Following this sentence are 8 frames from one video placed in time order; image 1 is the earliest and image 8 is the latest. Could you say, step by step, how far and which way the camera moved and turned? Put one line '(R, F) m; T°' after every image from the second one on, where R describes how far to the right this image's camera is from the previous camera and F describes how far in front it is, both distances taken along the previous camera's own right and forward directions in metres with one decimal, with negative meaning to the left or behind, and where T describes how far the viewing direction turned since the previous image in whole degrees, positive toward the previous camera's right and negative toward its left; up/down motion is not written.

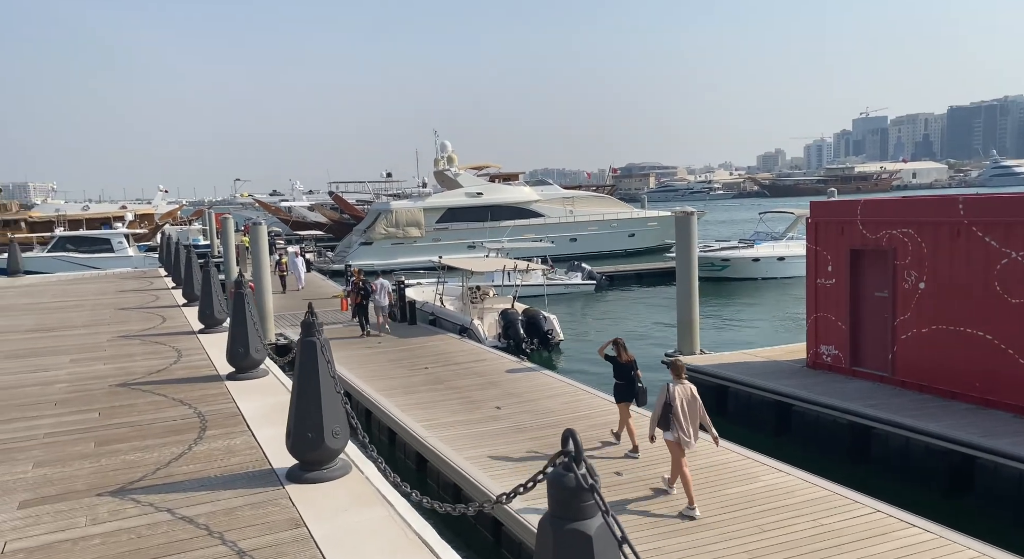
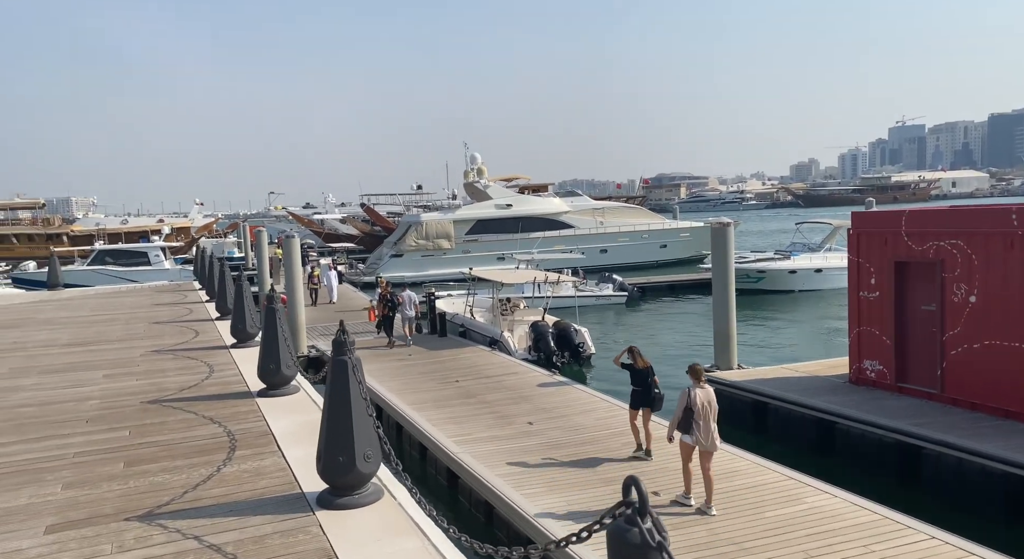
(0.0, +0.2) m; -2°
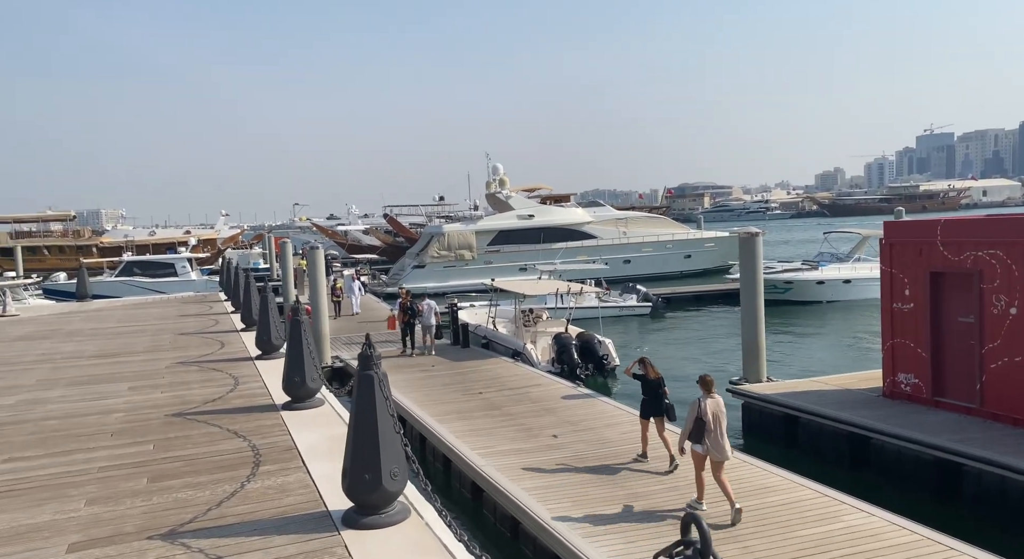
(0.0, +0.1) m; -1°
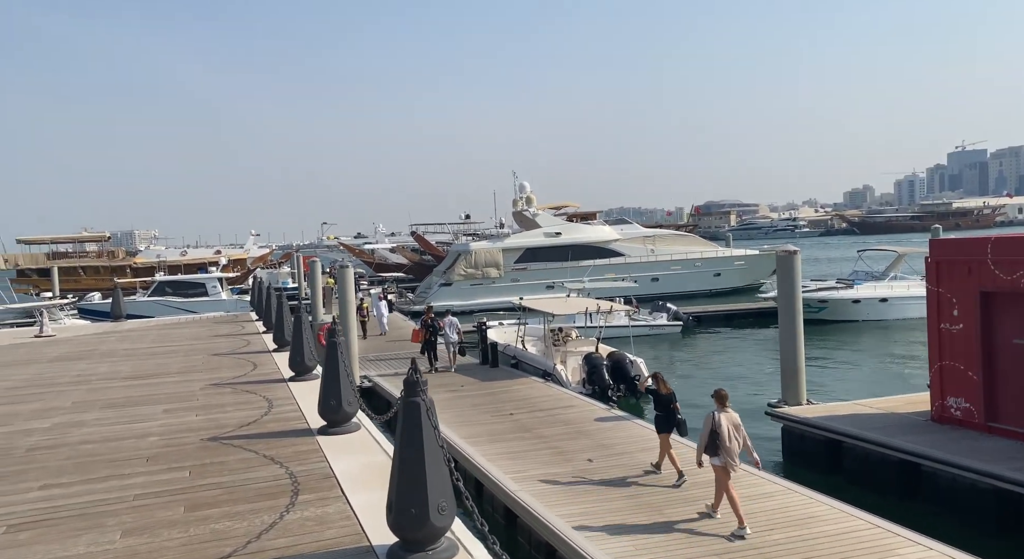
(-0.1, +0.2) m; -2°
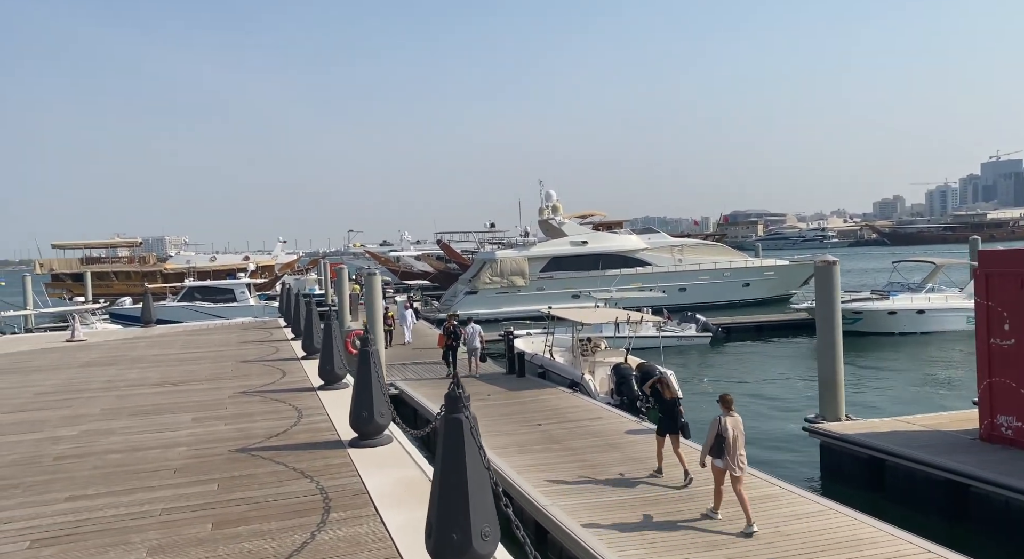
(-0.1, +0.2) m; -2°
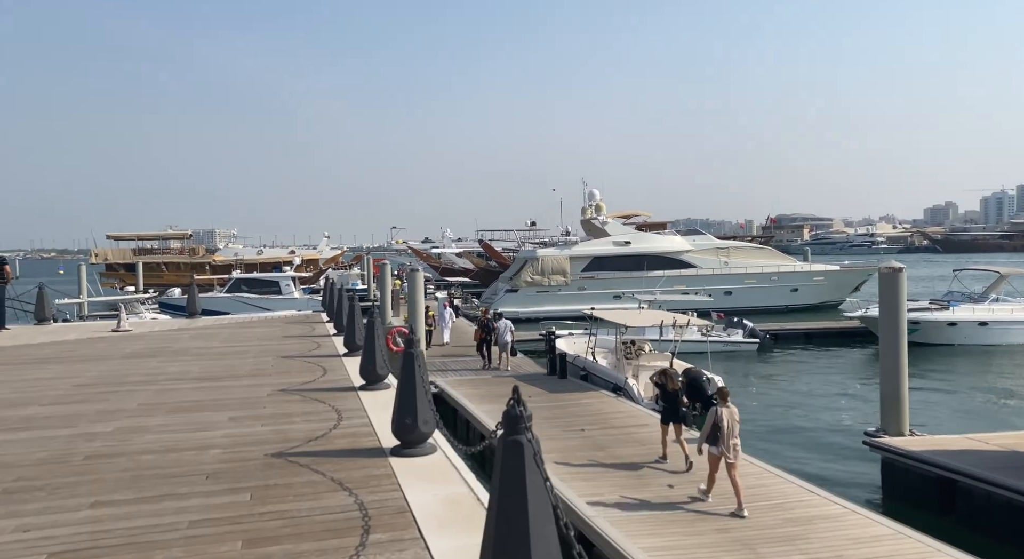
(-0.1, +0.5) m; -3°
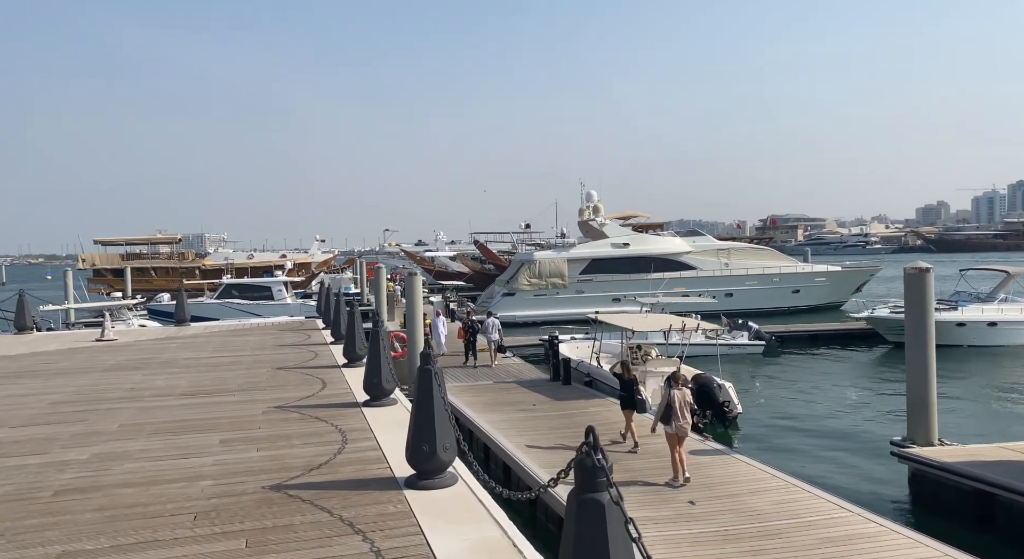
(-0.2, +0.7) m; 0°
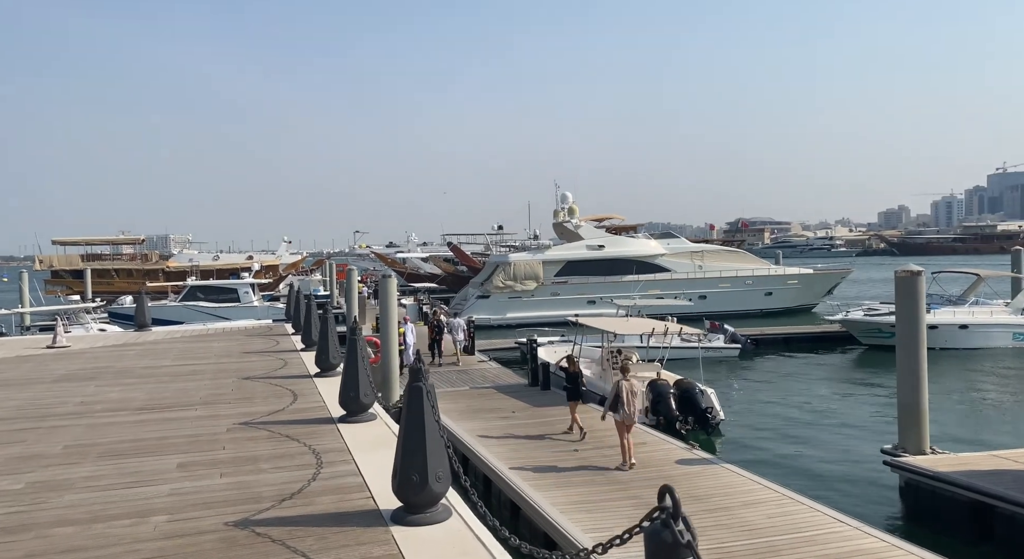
(-0.2, +0.7) m; +2°
